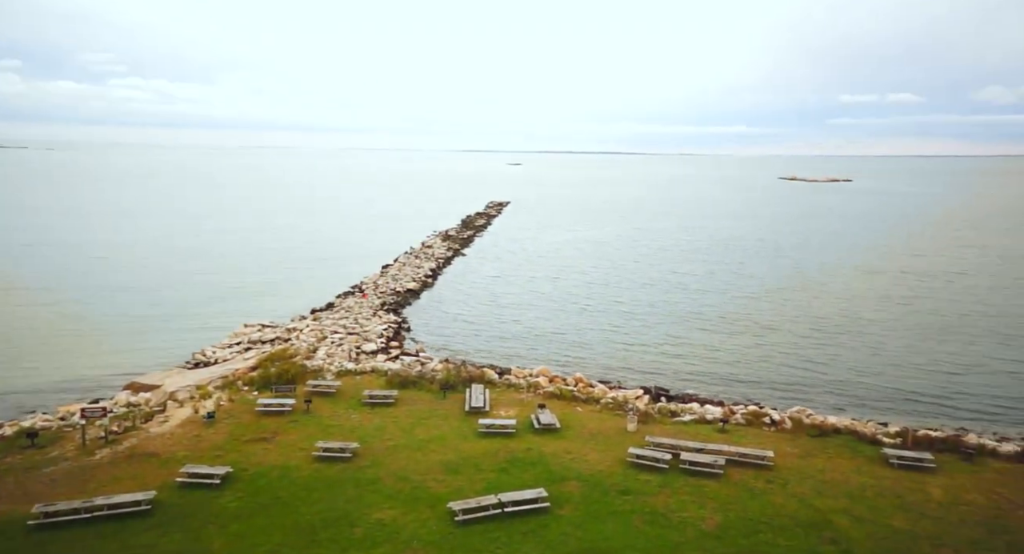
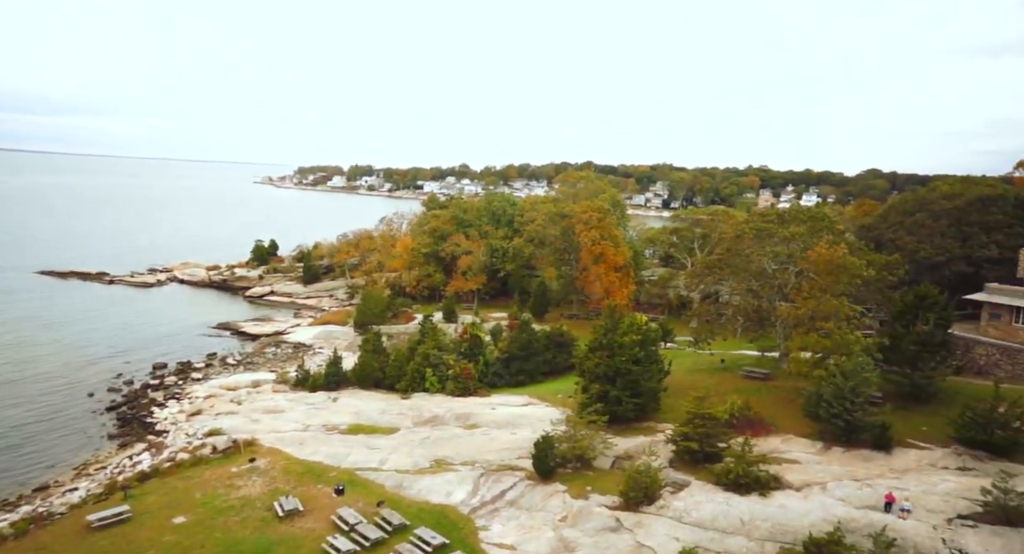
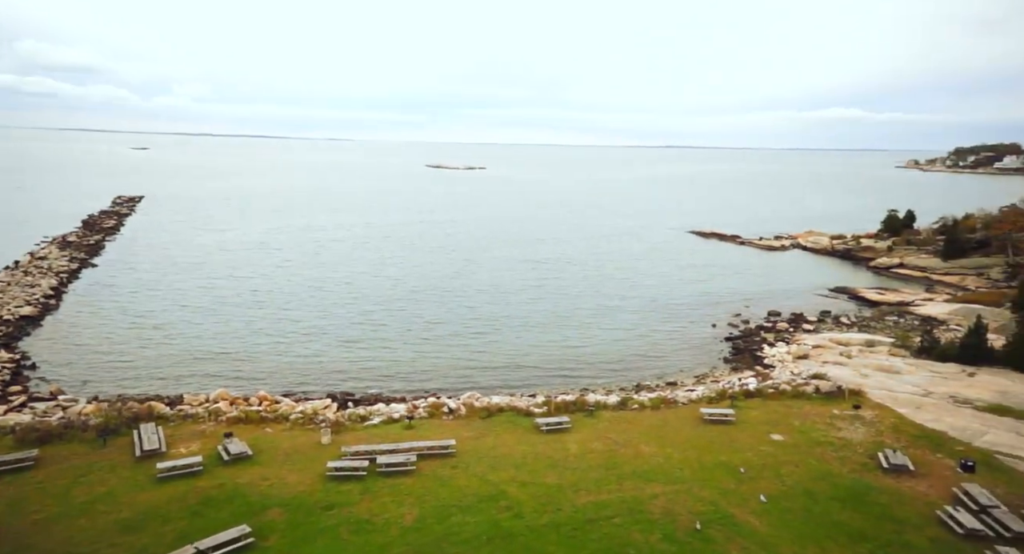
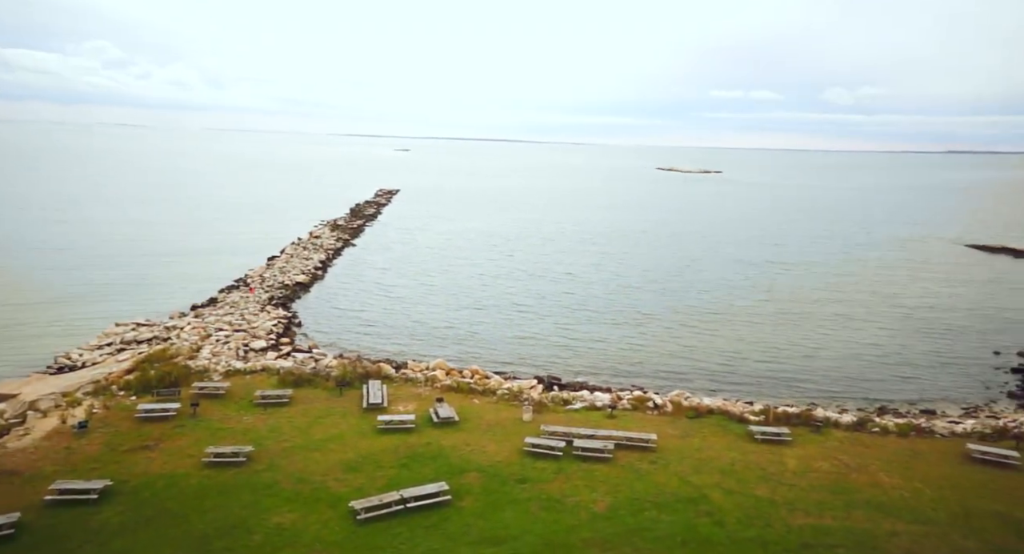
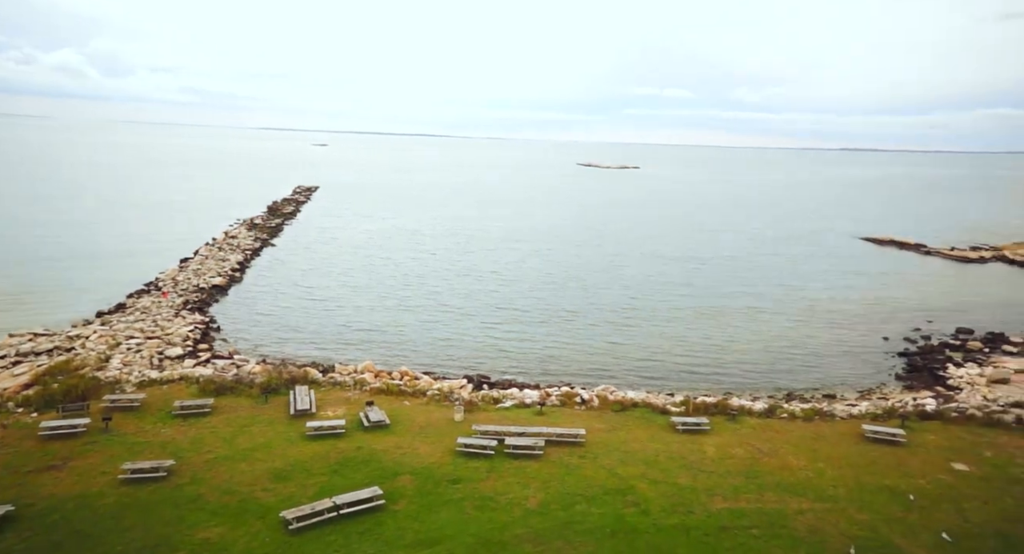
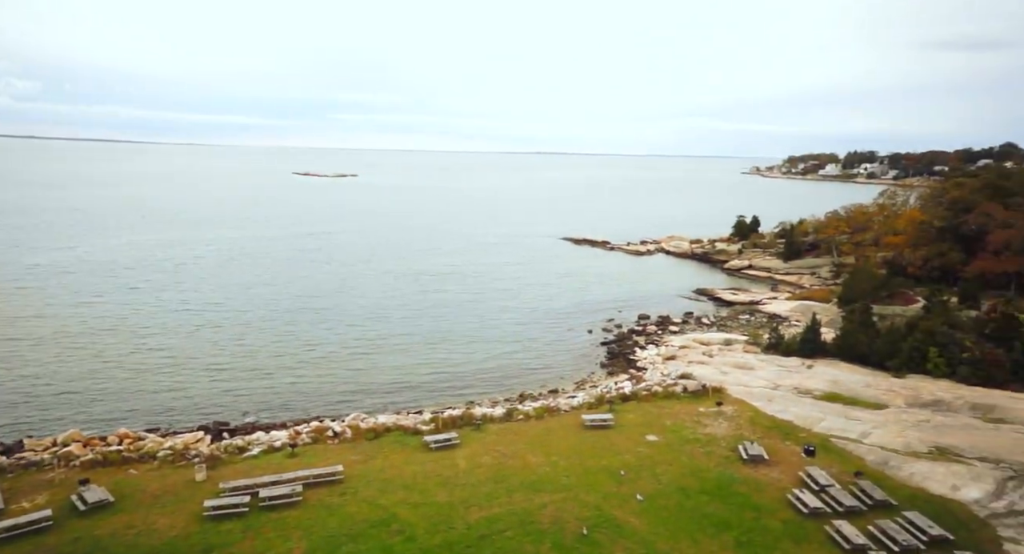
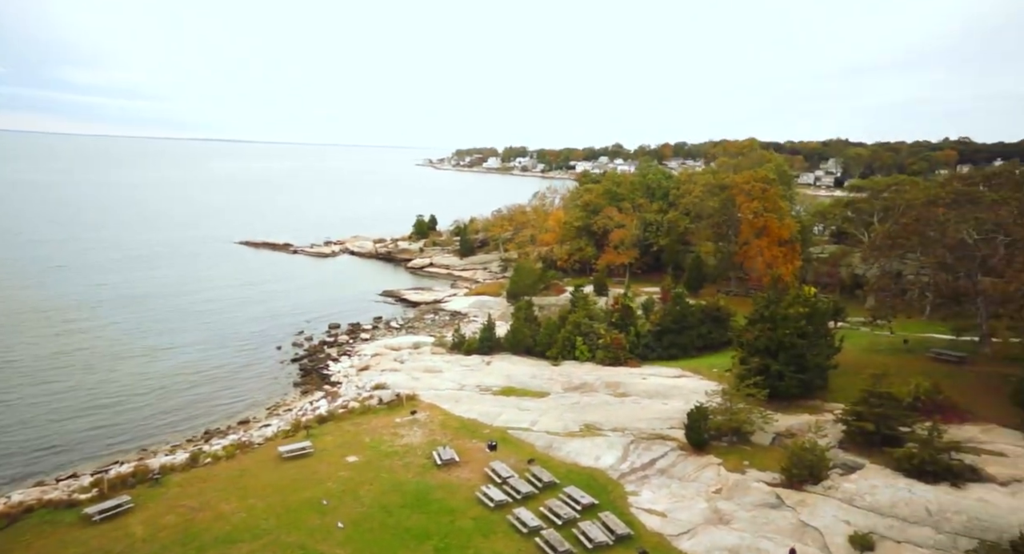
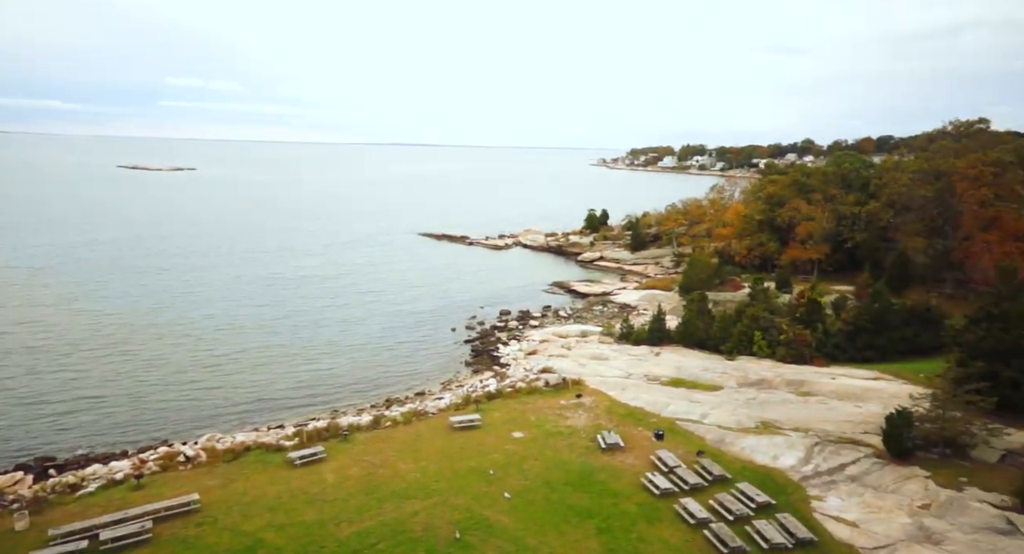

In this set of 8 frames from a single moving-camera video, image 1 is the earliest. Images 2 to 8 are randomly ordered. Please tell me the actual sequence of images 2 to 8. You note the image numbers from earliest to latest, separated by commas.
4, 5, 3, 6, 8, 7, 2
